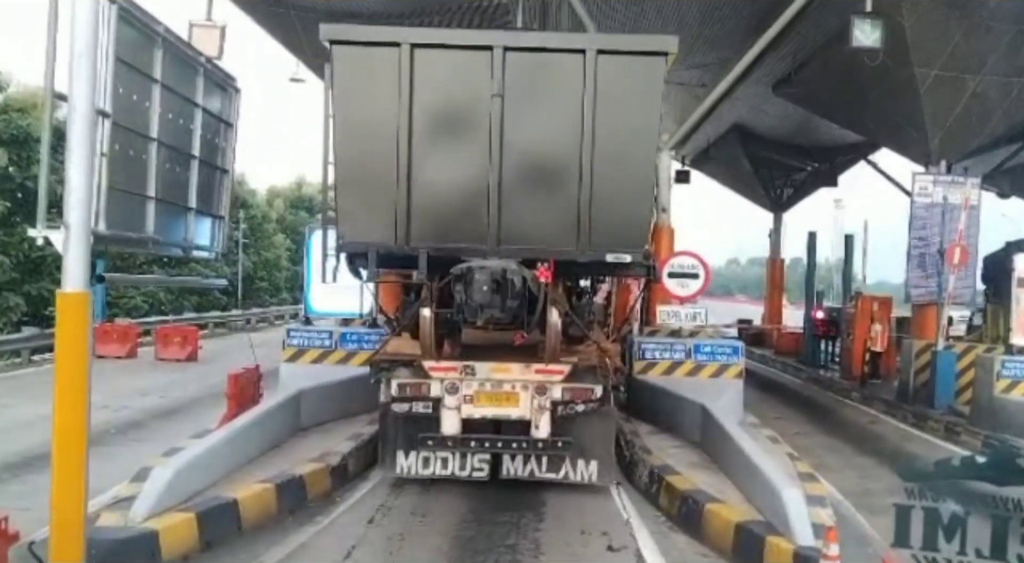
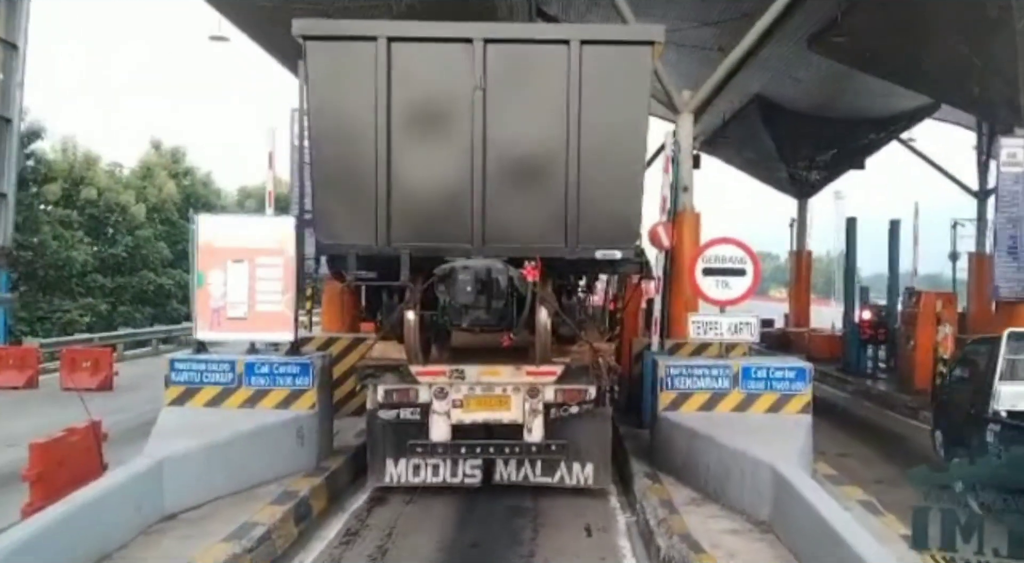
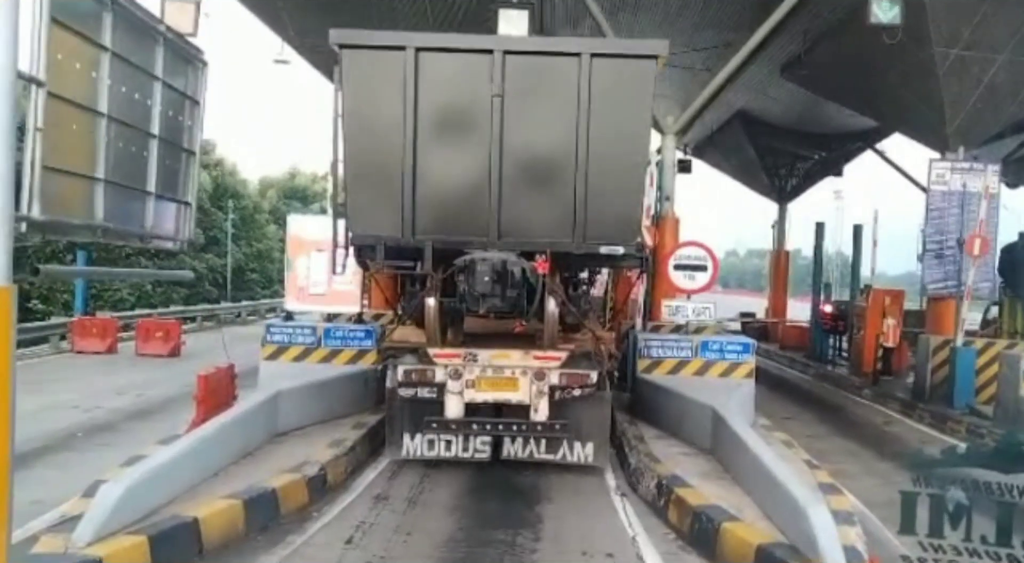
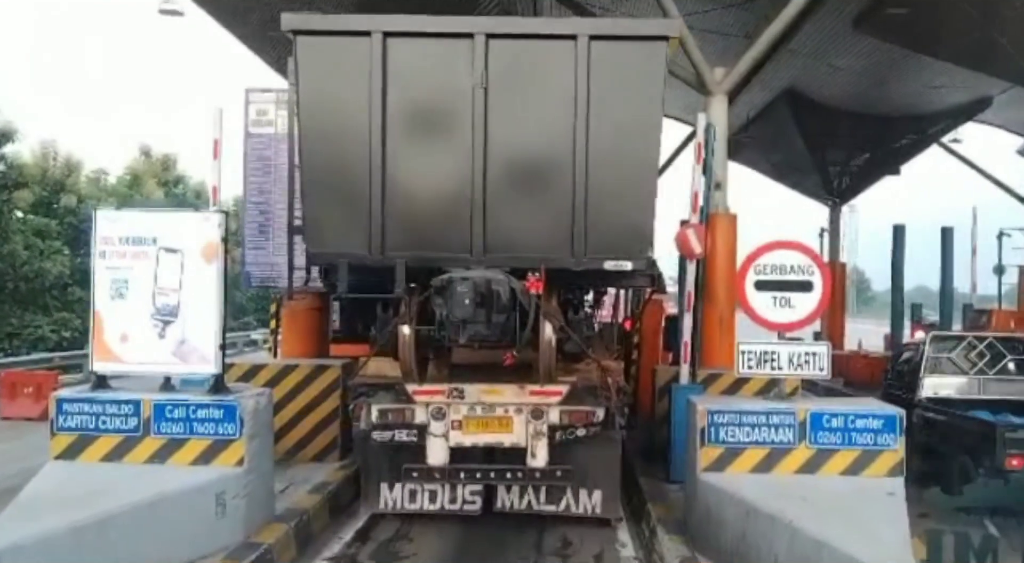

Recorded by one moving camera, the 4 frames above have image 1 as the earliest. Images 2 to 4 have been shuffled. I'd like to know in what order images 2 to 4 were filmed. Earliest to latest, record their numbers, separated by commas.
3, 2, 4
